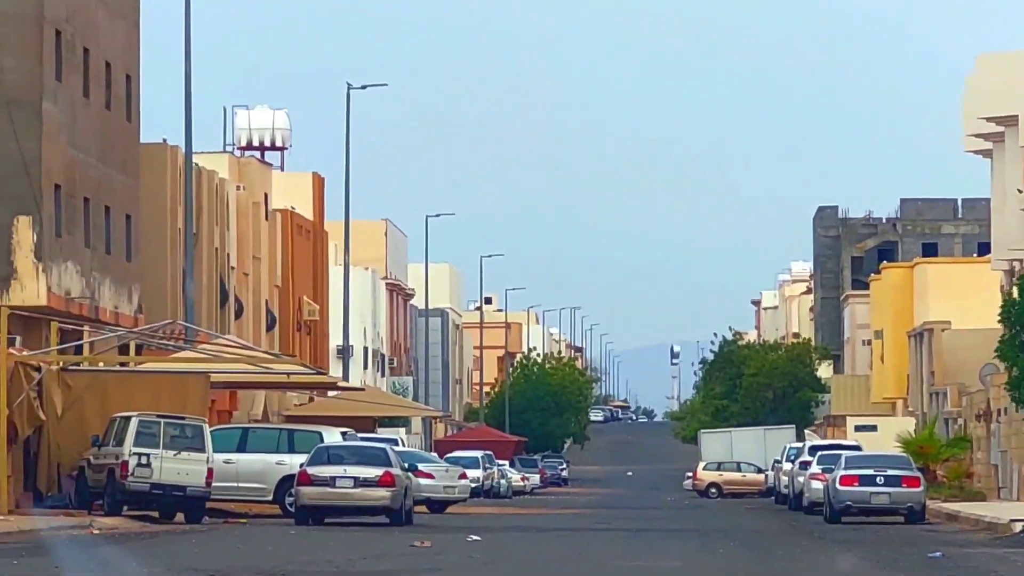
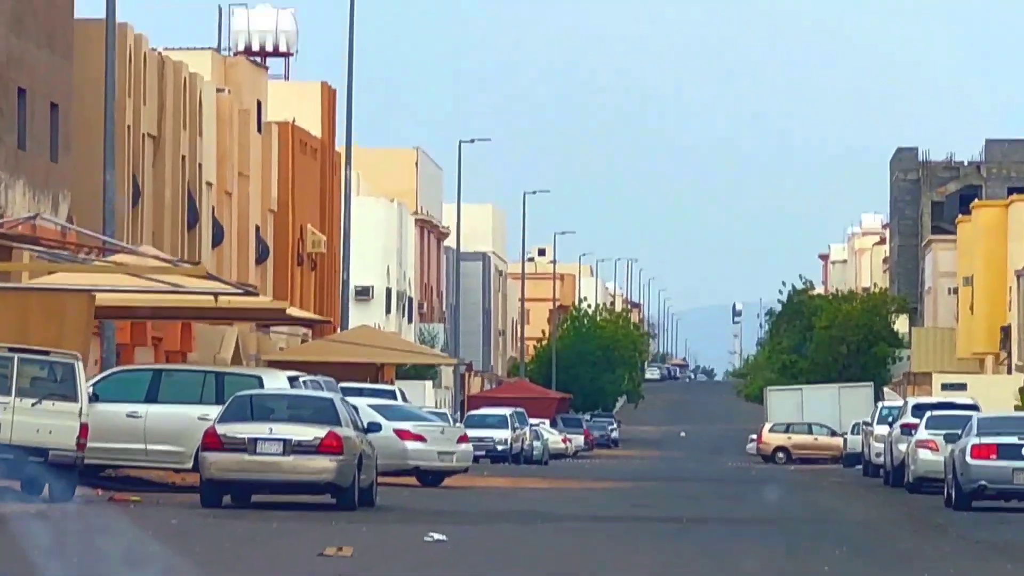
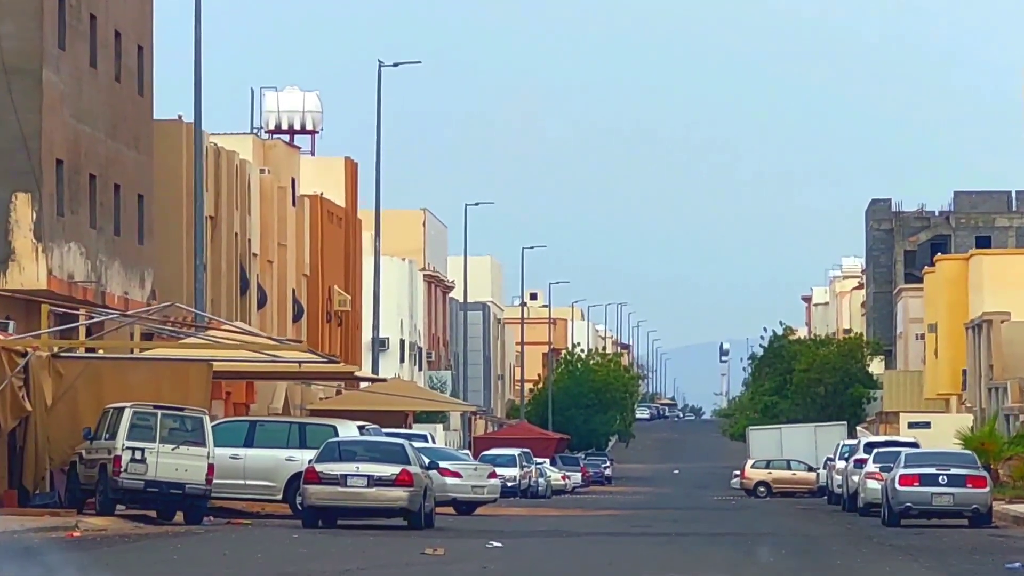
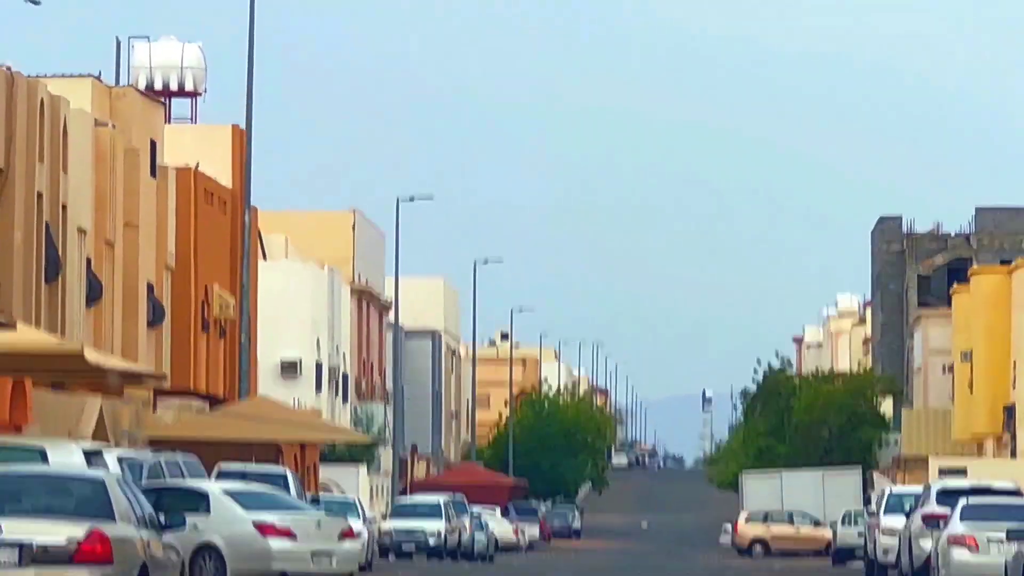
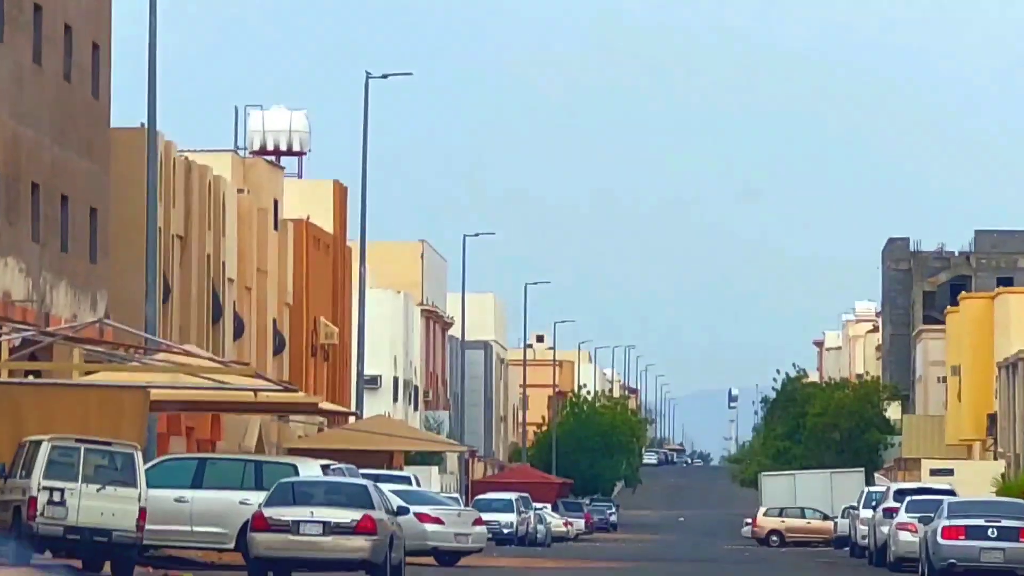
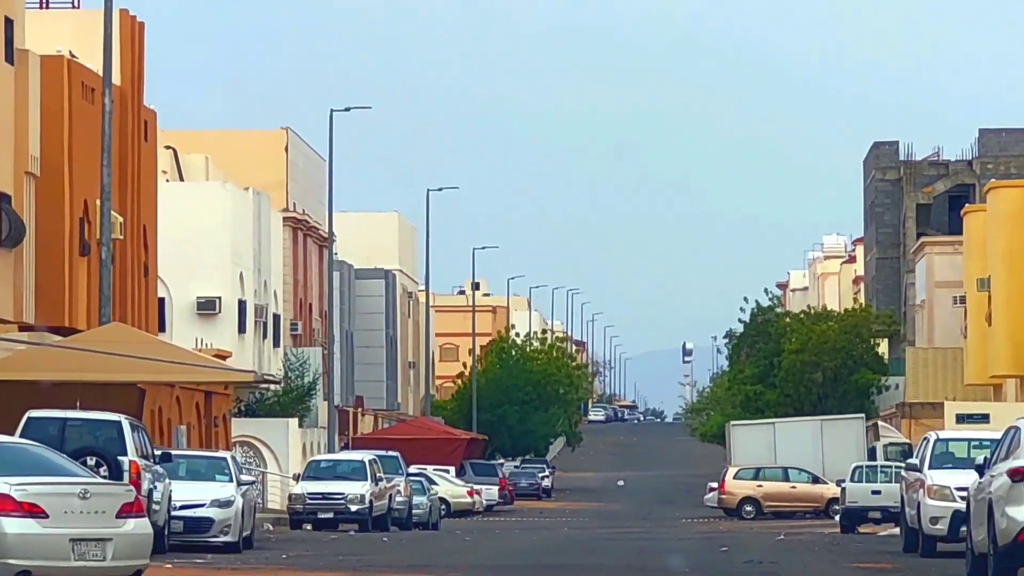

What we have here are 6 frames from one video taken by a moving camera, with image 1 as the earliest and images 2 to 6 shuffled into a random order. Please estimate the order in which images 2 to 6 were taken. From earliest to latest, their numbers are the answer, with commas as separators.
3, 5, 2, 4, 6
